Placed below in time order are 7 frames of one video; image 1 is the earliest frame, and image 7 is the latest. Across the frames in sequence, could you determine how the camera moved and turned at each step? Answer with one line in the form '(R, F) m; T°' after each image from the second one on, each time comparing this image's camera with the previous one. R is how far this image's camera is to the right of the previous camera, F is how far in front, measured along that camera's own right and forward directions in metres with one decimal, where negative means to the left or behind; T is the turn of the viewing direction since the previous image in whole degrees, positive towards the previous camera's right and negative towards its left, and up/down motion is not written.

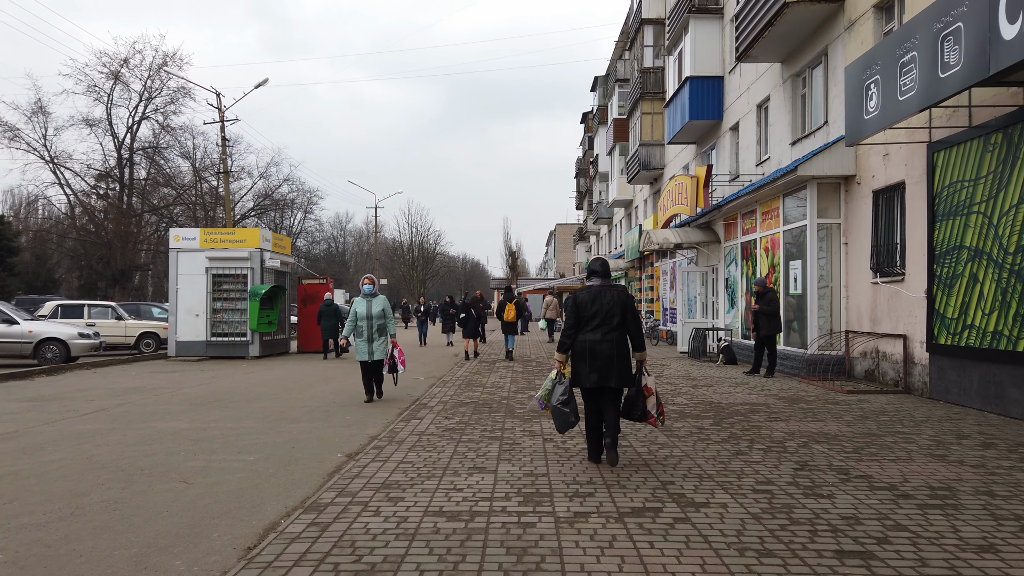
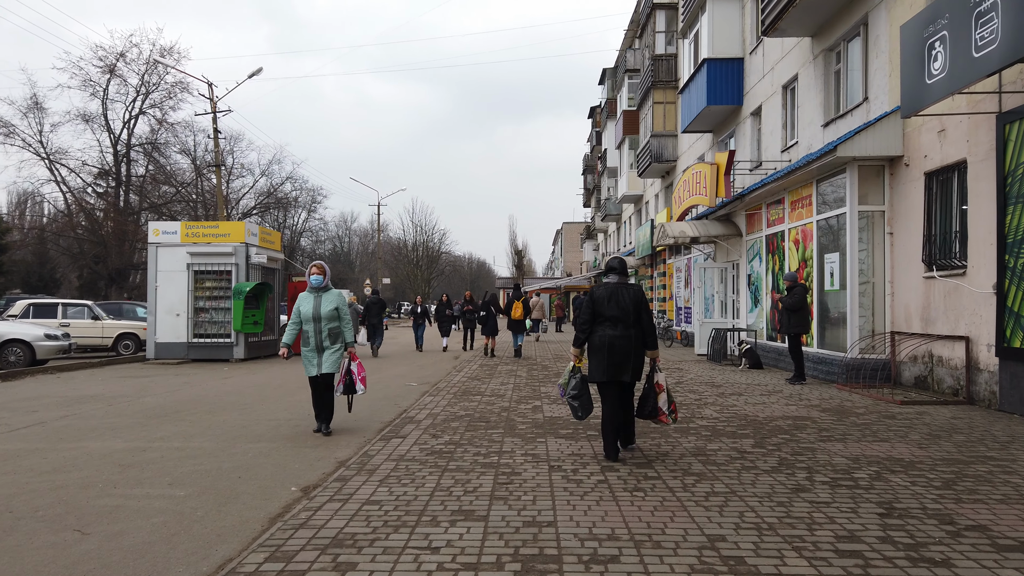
(+0.1, +1.3) m; -1°
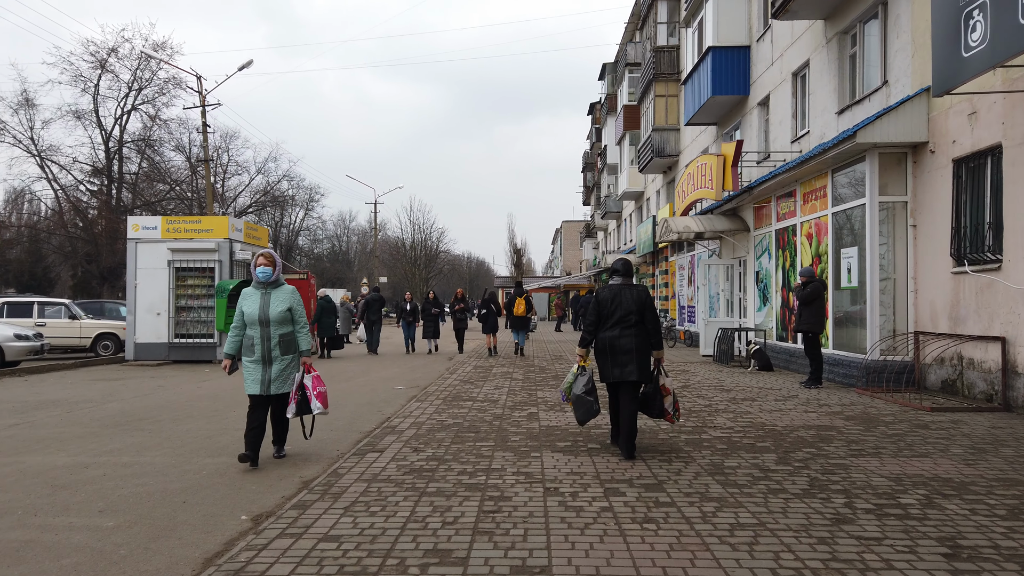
(+0.1, +0.8) m; 0°
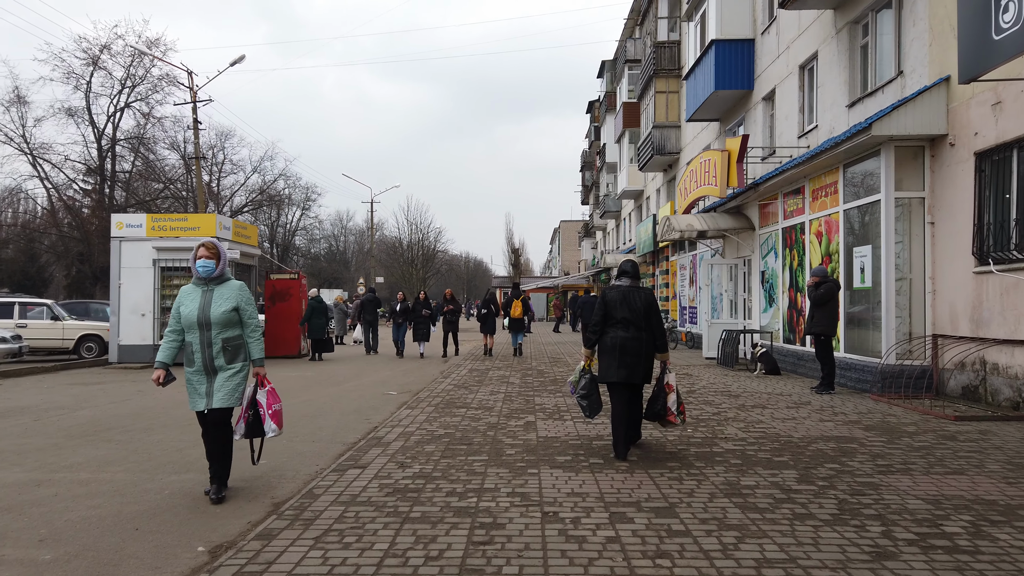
(0.0, +0.5) m; 0°
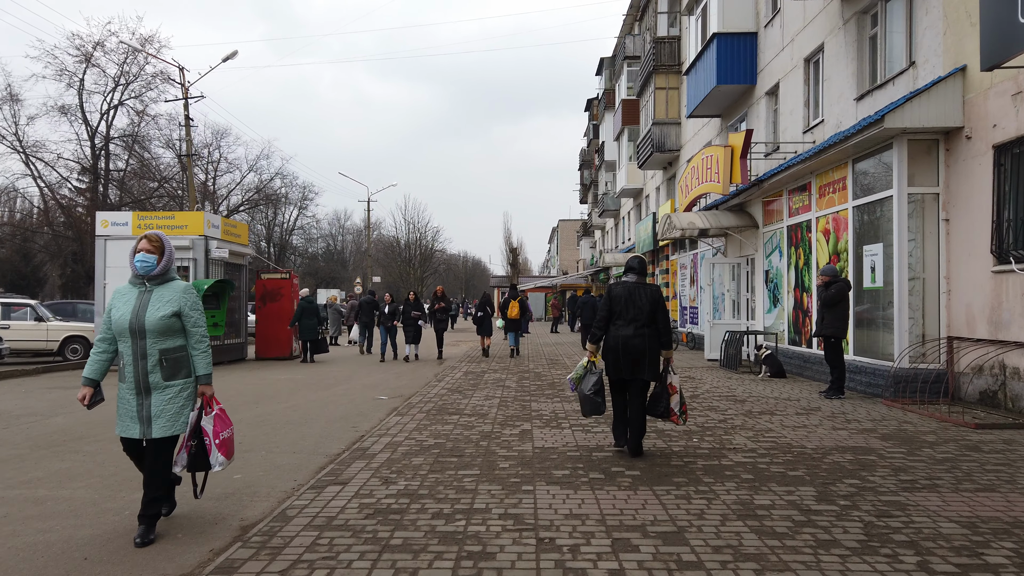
(0.0, +0.4) m; 0°
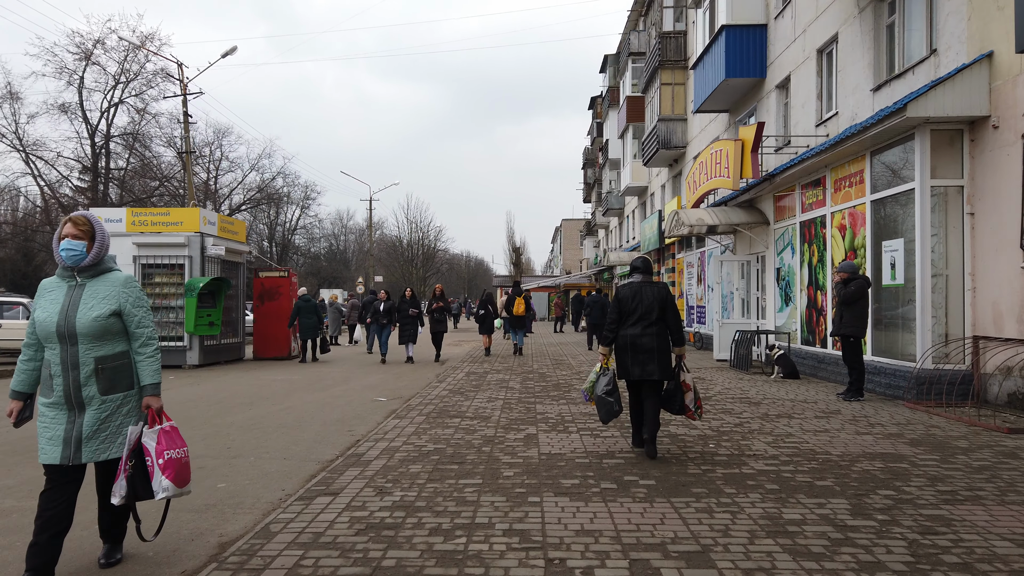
(0.0, +0.4) m; 0°
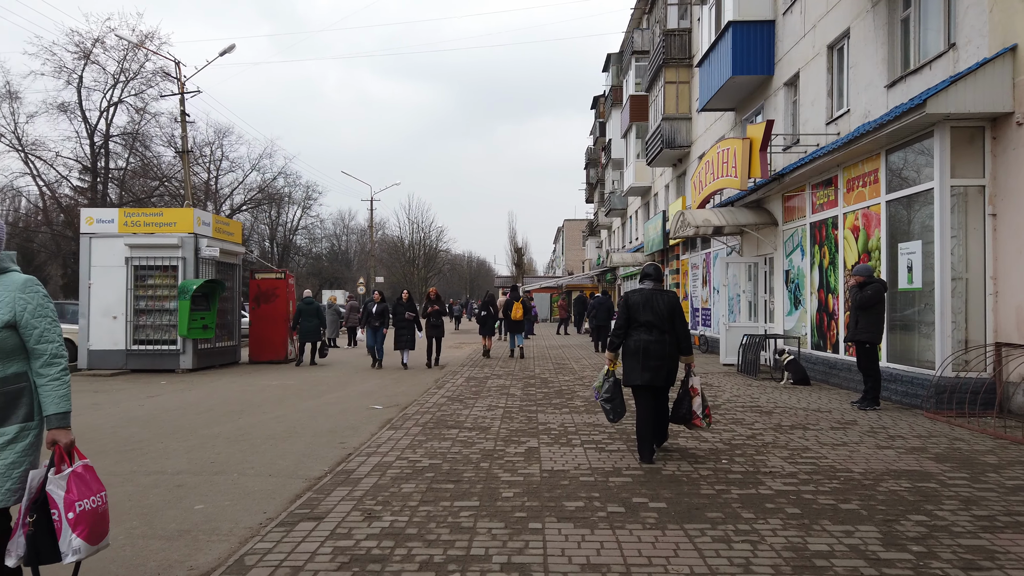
(0.0, +0.4) m; 0°
